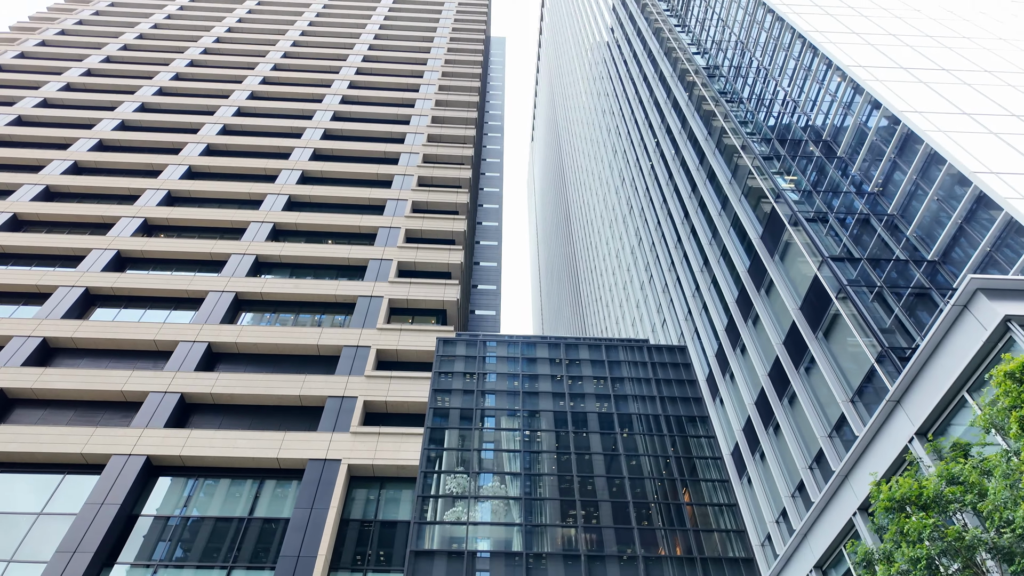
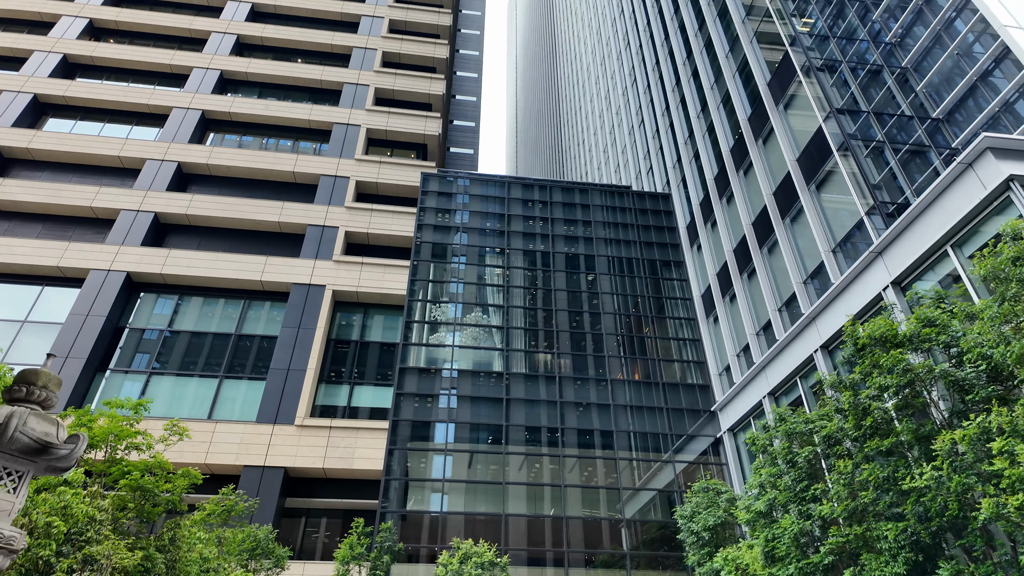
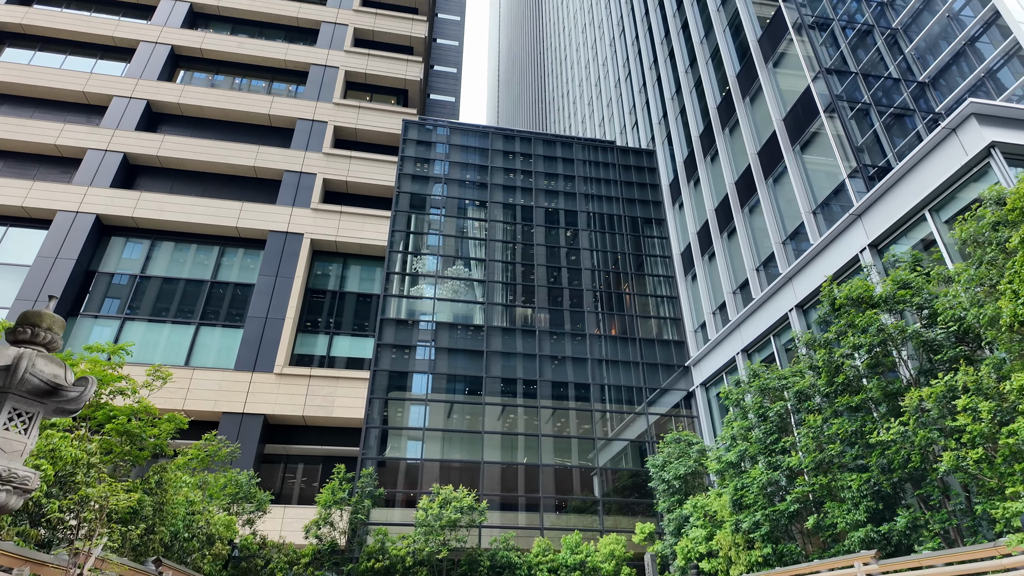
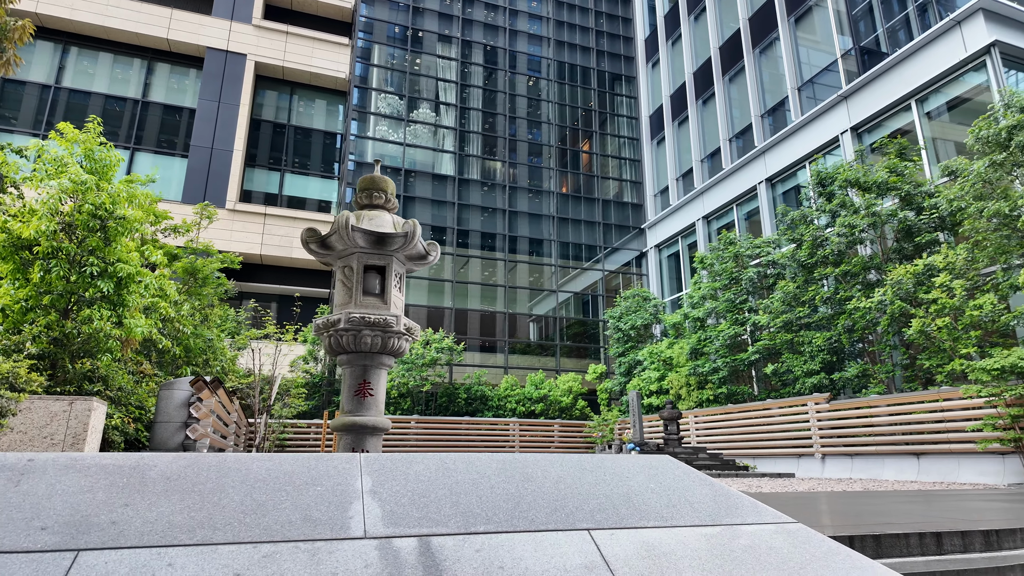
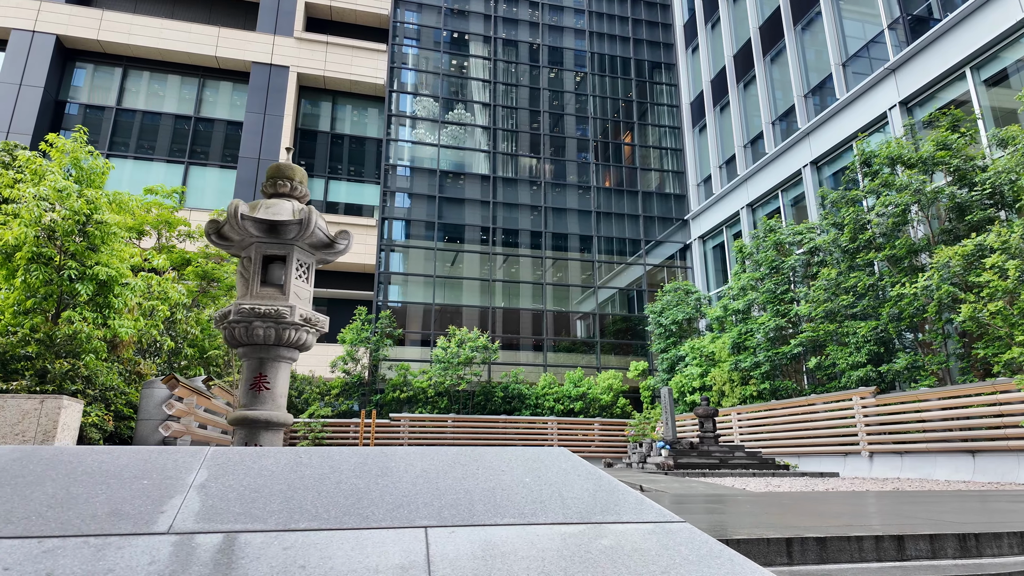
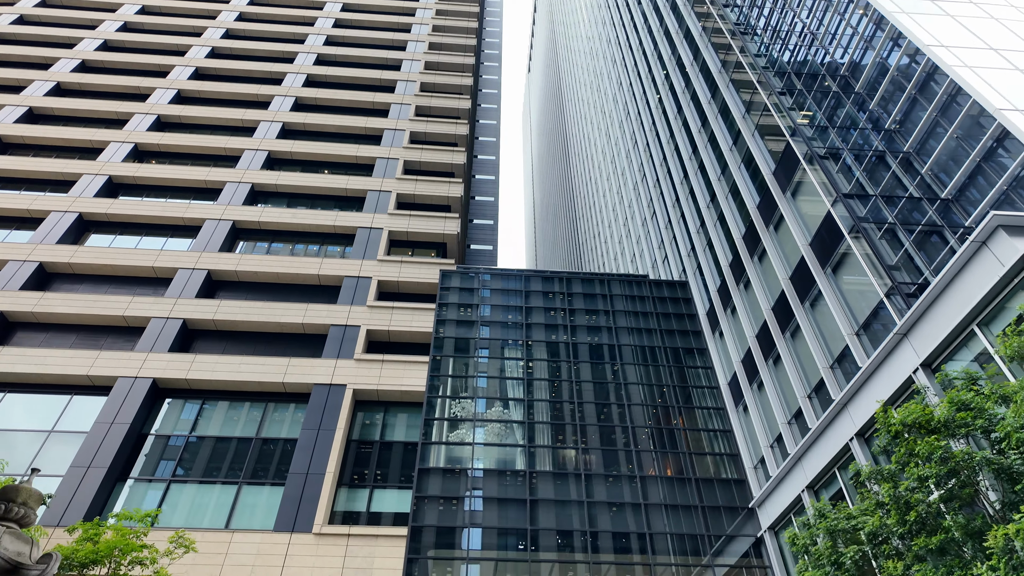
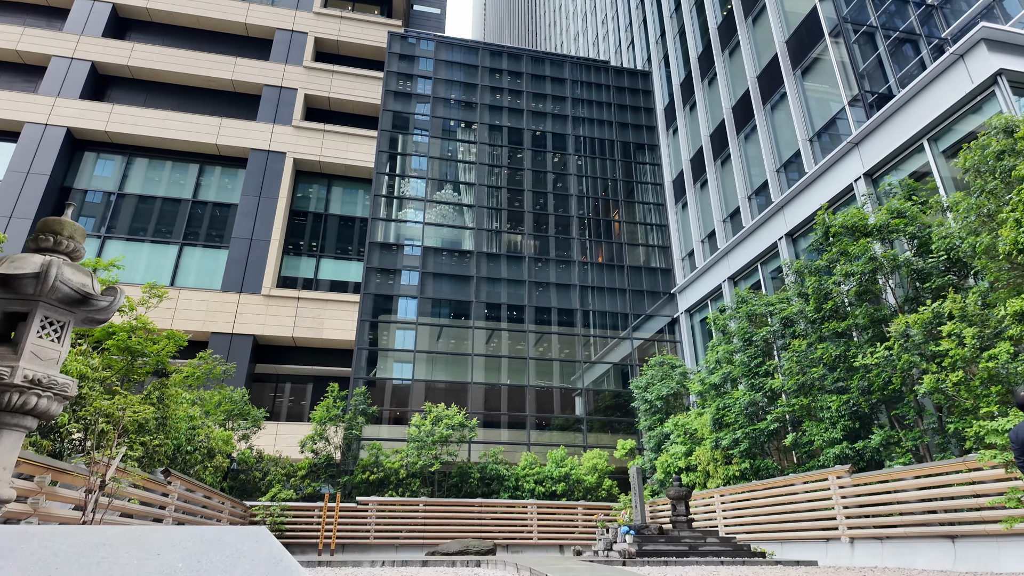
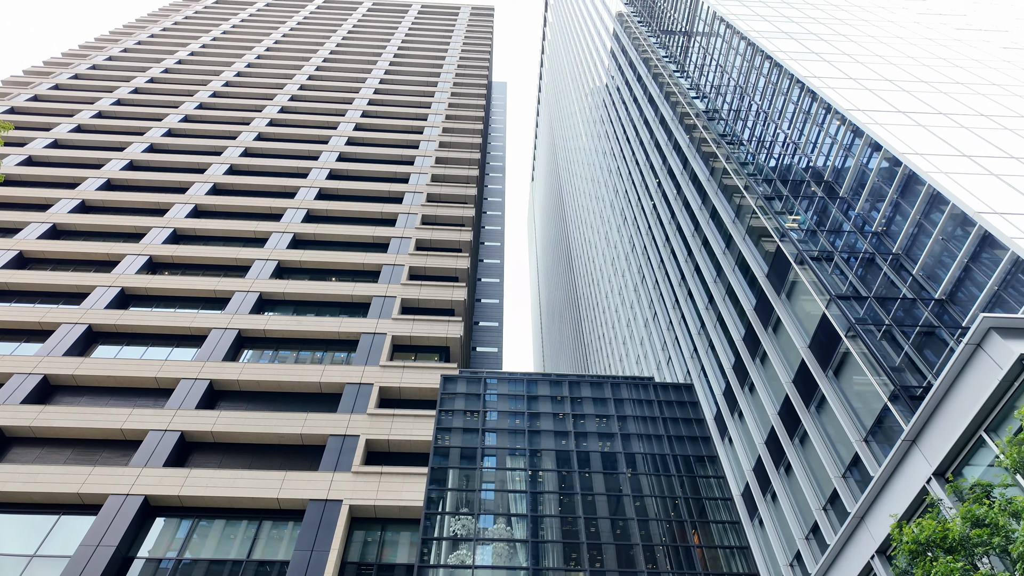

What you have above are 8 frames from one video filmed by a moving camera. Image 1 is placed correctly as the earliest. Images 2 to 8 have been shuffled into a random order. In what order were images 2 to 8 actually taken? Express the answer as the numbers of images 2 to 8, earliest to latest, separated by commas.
8, 6, 2, 3, 7, 5, 4
